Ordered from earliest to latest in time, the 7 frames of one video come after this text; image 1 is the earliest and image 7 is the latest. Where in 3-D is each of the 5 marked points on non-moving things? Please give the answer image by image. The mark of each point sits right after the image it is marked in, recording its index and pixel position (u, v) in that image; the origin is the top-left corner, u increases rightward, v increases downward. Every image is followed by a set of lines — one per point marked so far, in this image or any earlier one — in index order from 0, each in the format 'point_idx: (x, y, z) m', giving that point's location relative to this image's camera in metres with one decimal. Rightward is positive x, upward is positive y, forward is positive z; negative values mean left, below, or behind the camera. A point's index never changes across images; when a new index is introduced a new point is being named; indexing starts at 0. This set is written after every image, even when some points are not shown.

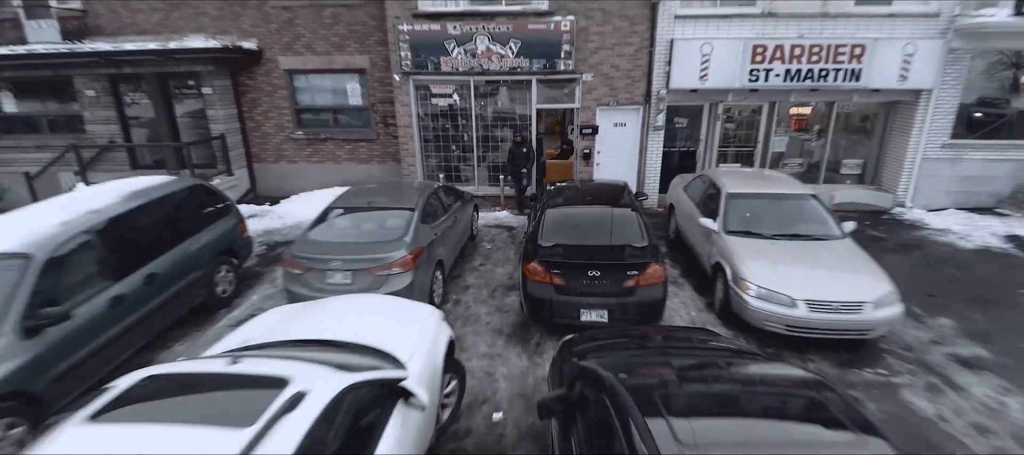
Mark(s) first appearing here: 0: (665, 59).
0: (+2.0, +2.2, +6.5) m
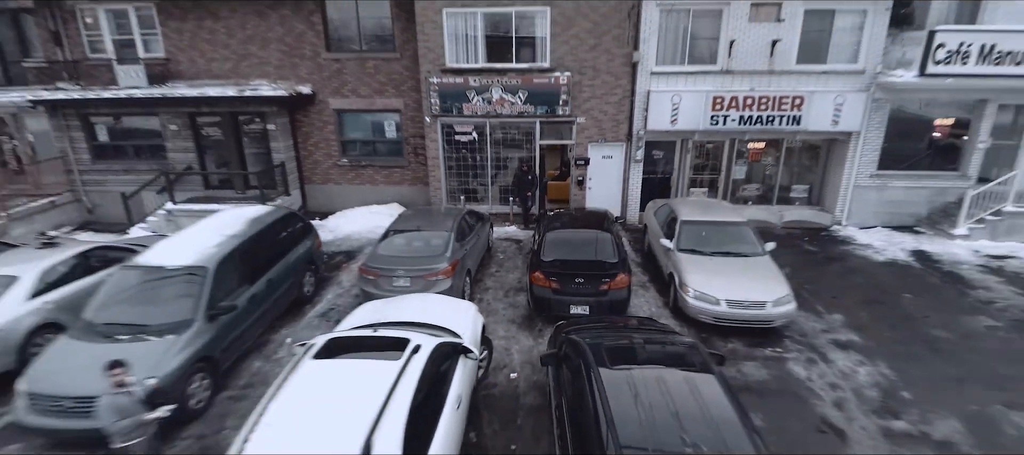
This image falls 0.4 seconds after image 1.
0: (+2.1, +1.9, +7.9) m
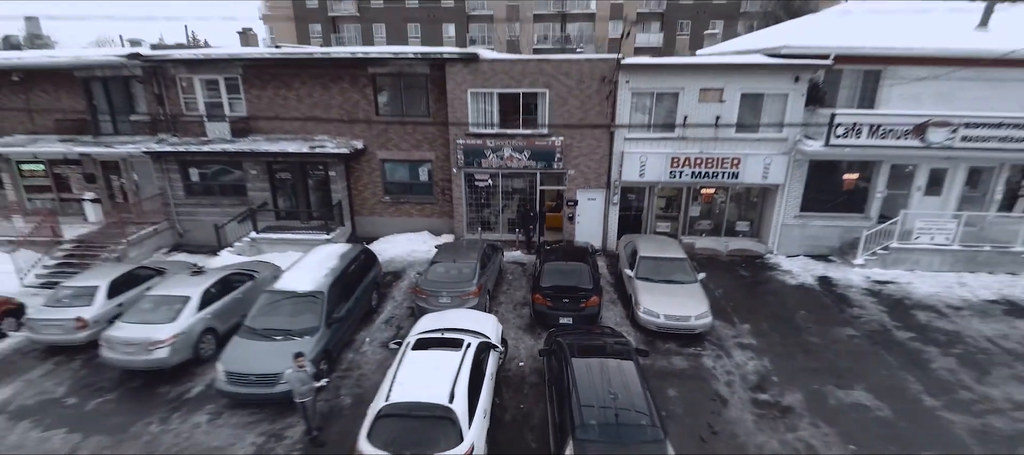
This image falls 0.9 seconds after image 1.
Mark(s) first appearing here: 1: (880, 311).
0: (+2.2, +1.4, +10.3) m
1: (+6.3, -1.4, +8.3) m
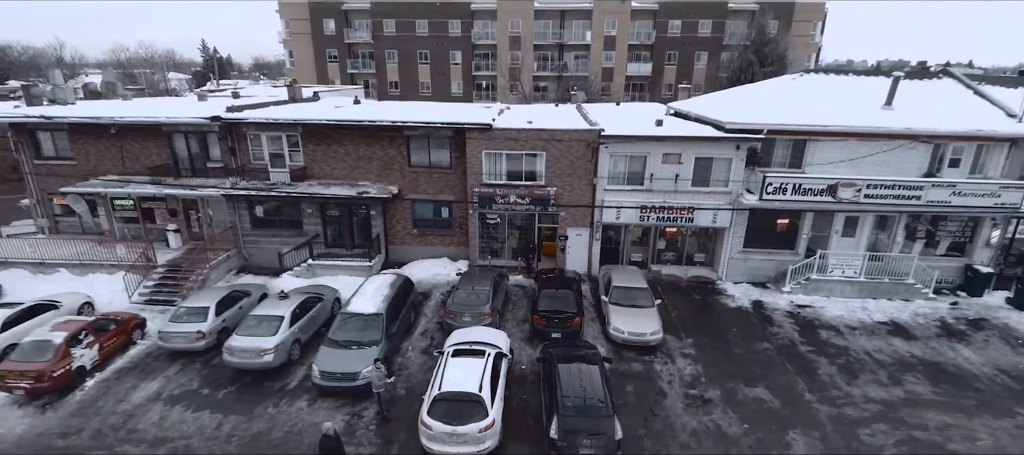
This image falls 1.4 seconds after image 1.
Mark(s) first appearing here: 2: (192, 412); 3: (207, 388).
0: (+2.4, +0.5, +12.9) m
1: (+6.4, -2.3, +10.9) m
2: (-5.6, -3.3, +8.6) m
3: (-5.8, -3.1, +9.2) m
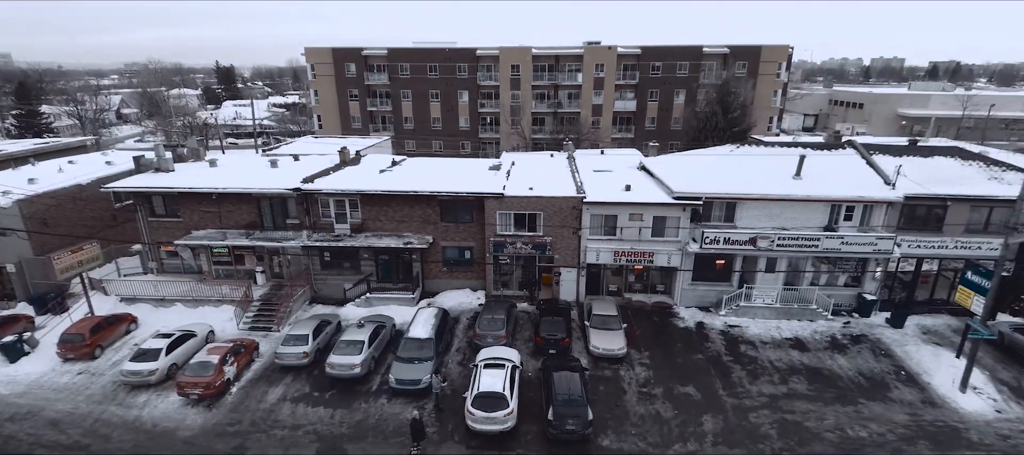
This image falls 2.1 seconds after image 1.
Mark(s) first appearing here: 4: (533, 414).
0: (+2.6, -0.9, +17.2) m
1: (+6.7, -3.7, +15.3) m
2: (-5.4, -4.8, +12.9) m
3: (-5.5, -4.6, +13.5) m
4: (+0.5, -4.8, +12.4) m
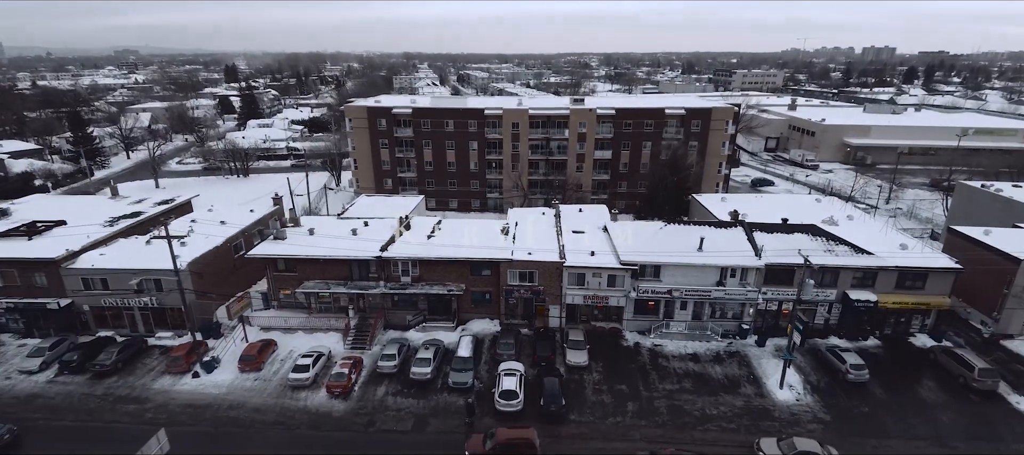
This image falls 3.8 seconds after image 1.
0: (+2.9, -3.9, +26.6) m
1: (+7.0, -6.8, +24.8) m
2: (-5.0, -7.9, +22.3) m
3: (-5.1, -7.7, +22.9) m
4: (+0.9, -7.9, +21.9) m
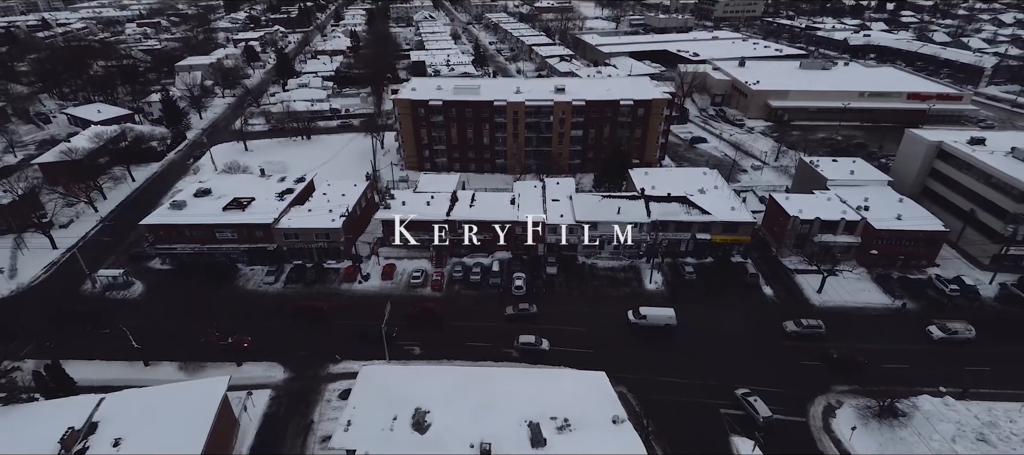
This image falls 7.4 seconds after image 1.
0: (+3.6, -1.3, +49.8) m
1: (+7.7, -4.3, +48.5) m
2: (-4.2, -6.1, +46.1) m
3: (-4.4, -5.8, +46.7) m
4: (+1.7, -6.1, +45.8) m
